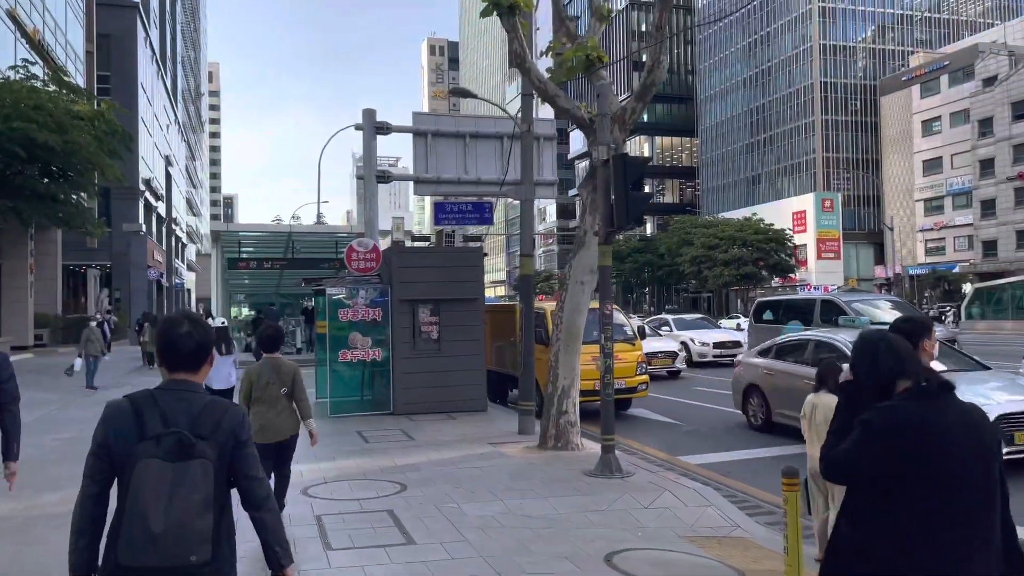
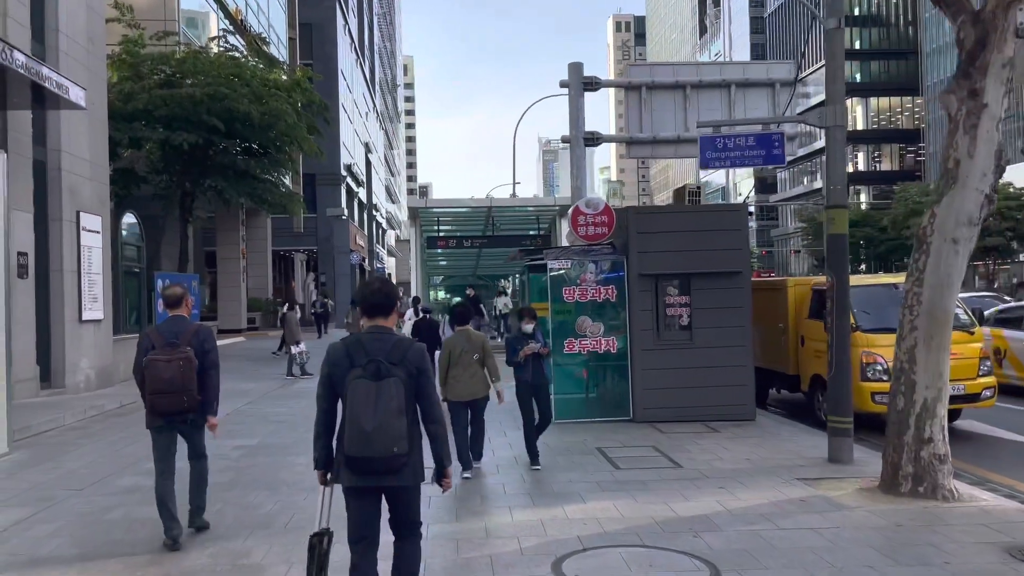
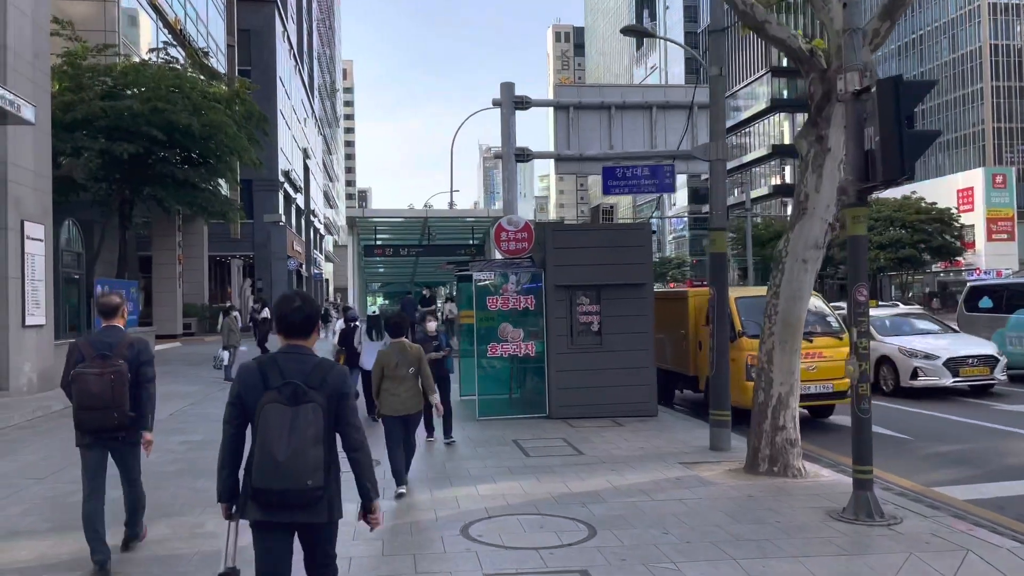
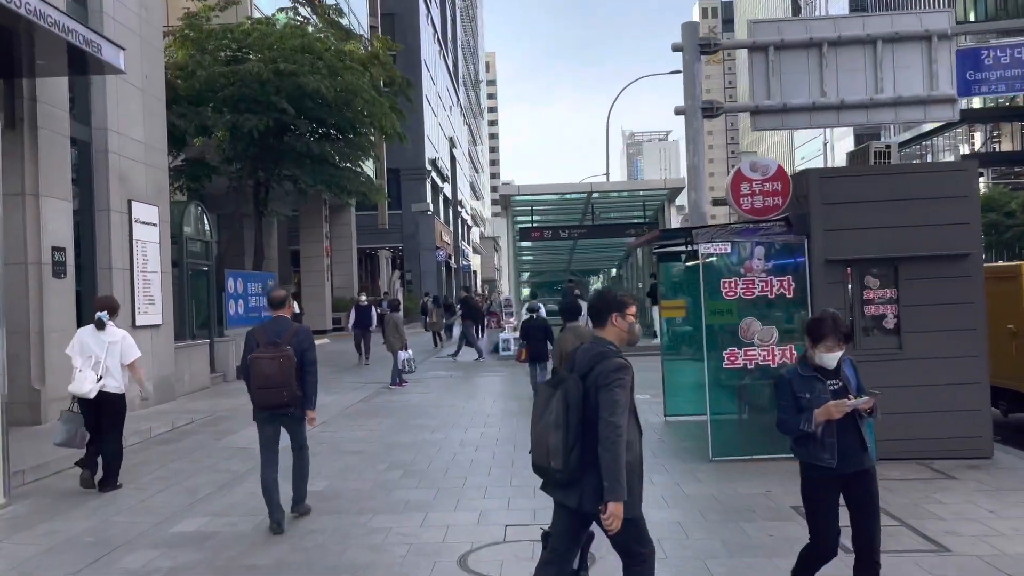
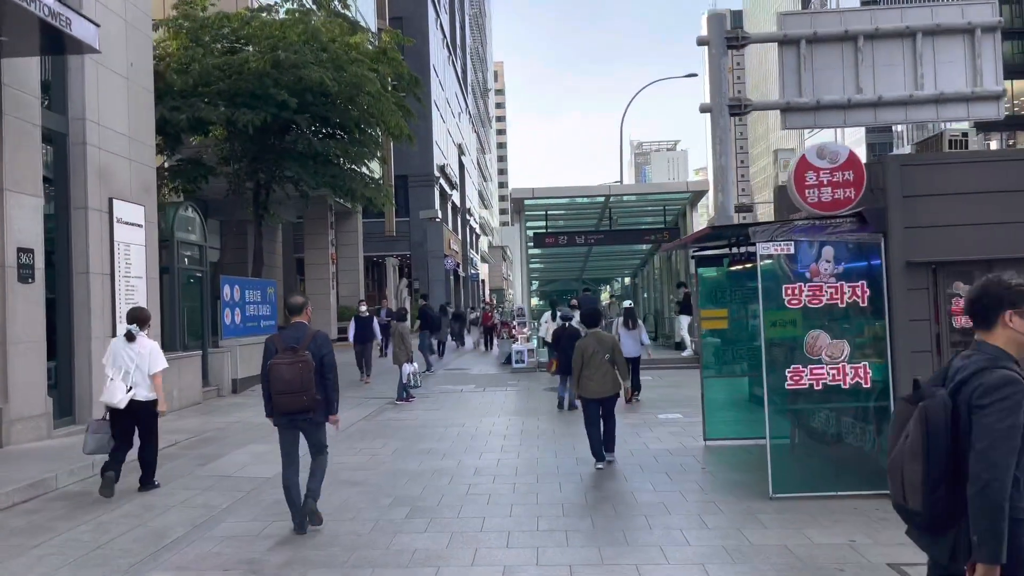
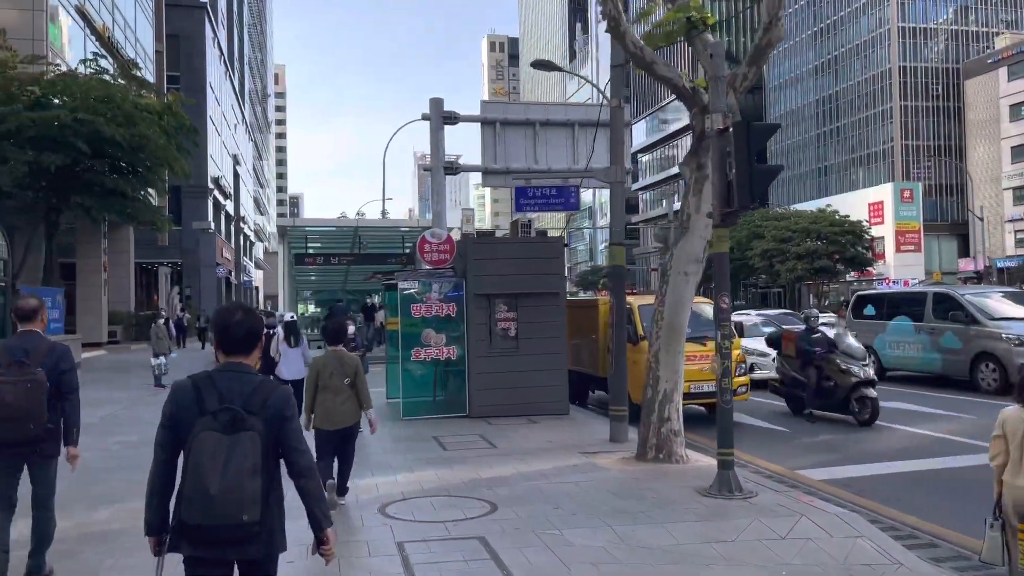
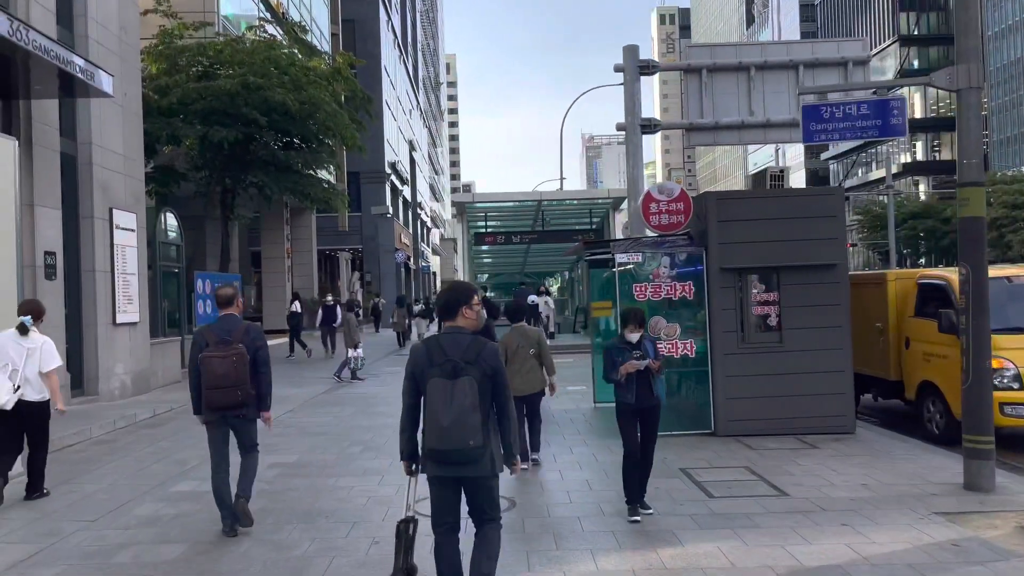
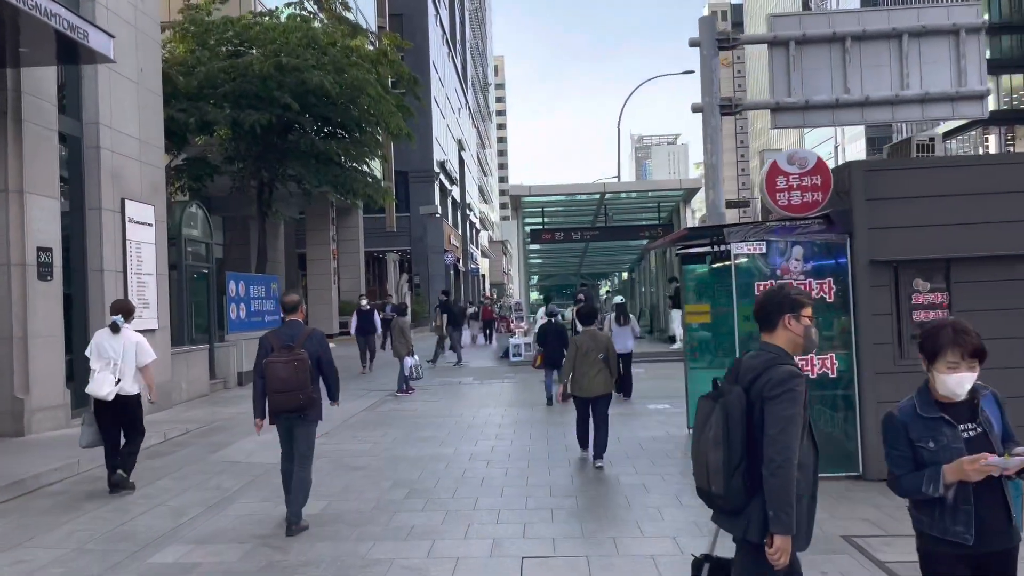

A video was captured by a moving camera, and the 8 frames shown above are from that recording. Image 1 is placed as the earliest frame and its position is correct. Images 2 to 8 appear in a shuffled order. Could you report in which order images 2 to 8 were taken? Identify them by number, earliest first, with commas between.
6, 3, 2, 7, 4, 8, 5
